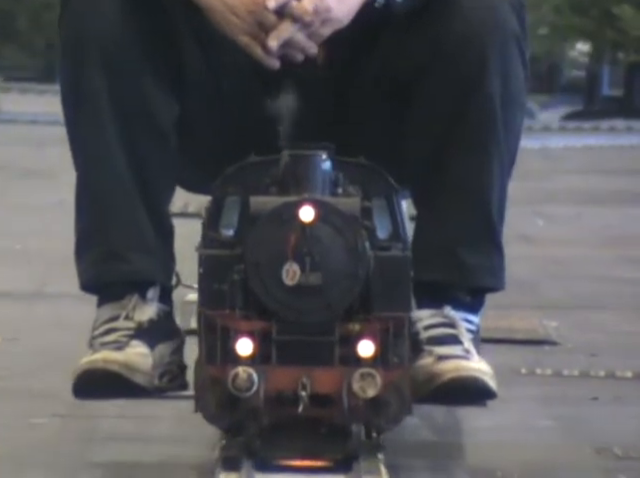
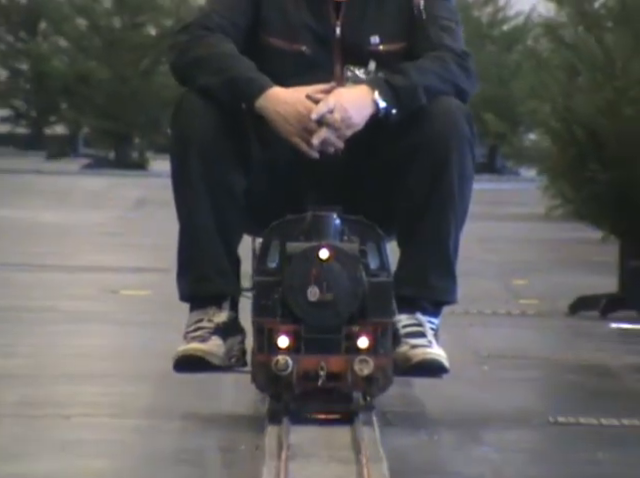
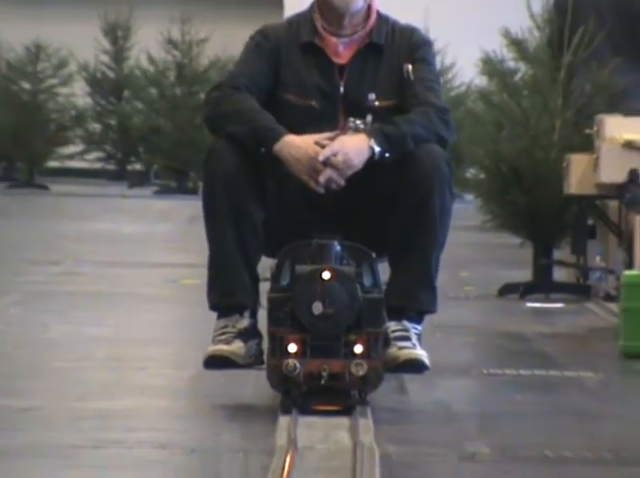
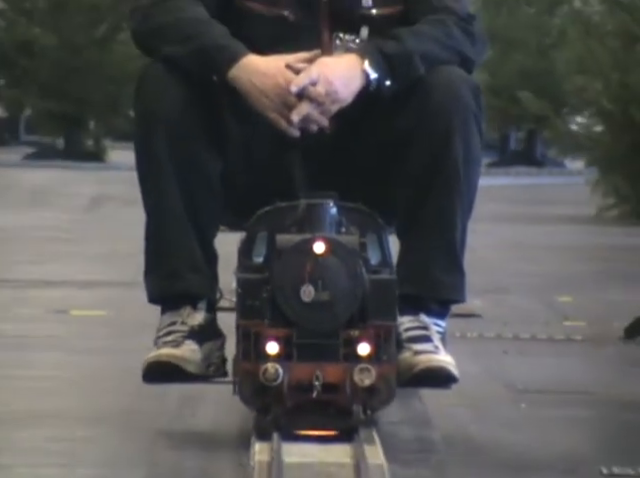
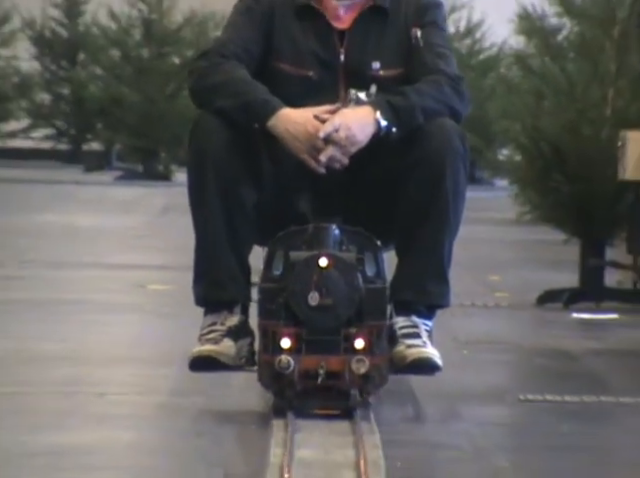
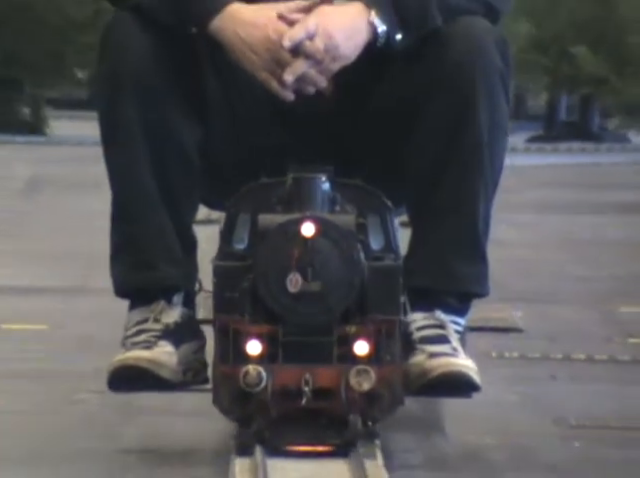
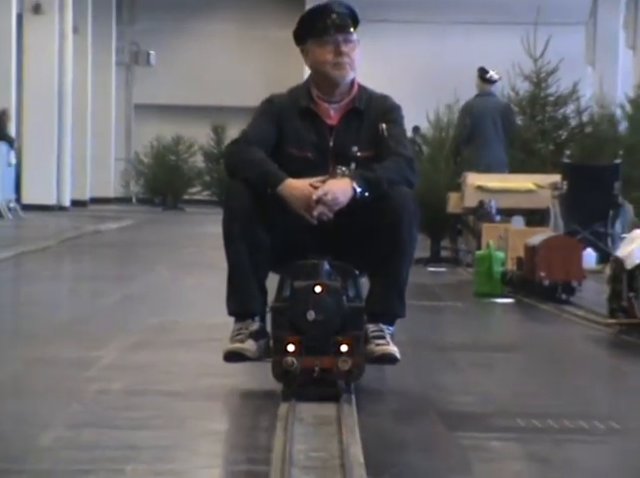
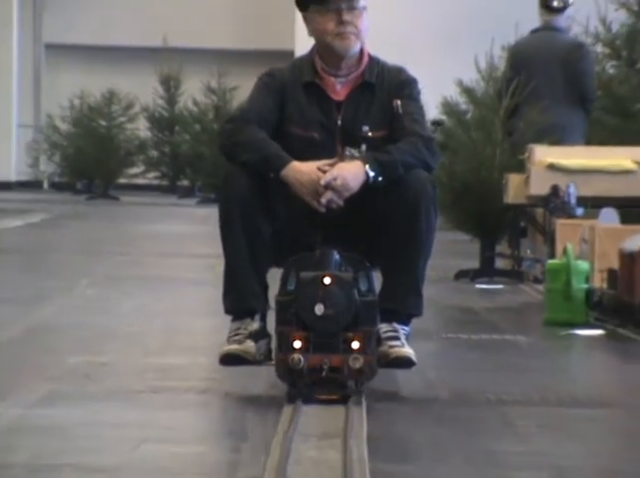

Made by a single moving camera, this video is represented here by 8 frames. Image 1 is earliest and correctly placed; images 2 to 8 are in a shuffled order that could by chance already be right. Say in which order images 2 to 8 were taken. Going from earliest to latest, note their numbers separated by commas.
6, 4, 2, 5, 3, 8, 7
